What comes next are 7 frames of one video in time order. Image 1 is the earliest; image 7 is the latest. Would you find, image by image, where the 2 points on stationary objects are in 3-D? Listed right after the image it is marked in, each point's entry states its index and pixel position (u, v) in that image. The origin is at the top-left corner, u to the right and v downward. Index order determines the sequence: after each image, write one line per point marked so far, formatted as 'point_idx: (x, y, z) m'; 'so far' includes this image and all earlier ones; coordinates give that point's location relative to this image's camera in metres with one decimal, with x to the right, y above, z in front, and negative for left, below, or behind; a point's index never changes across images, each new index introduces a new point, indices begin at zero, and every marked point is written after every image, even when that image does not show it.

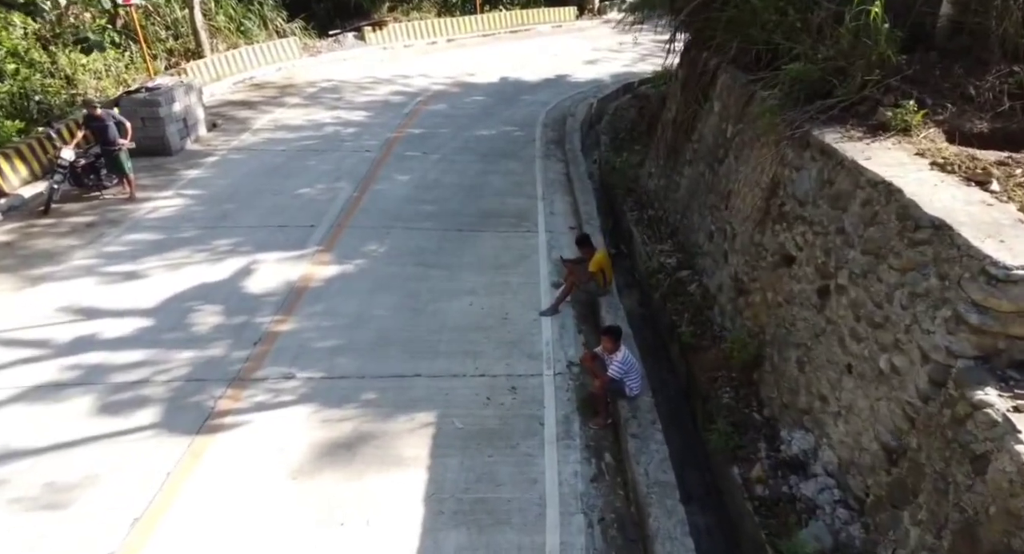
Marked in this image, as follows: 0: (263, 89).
0: (-5.4, +4.1, +13.9) m
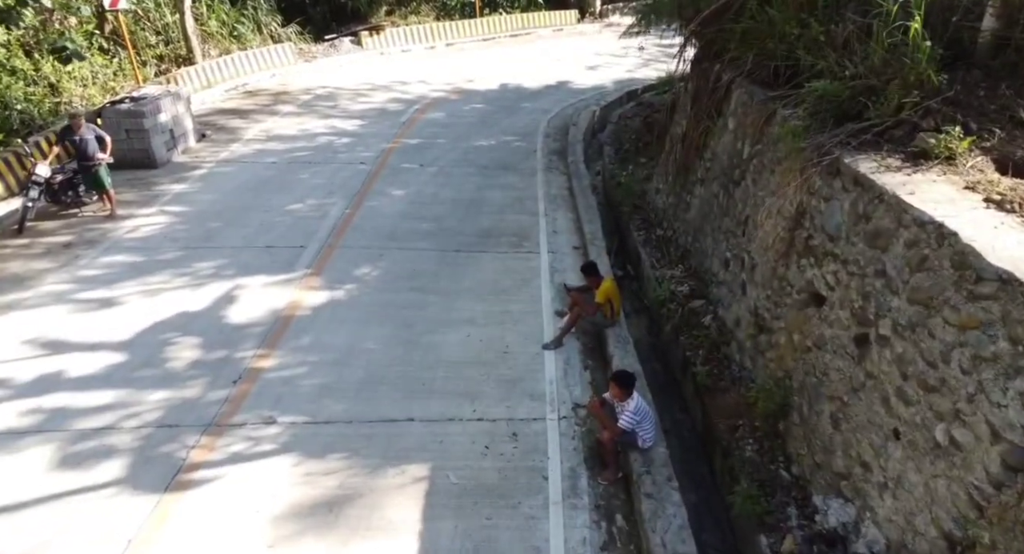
0: (-5.4, +3.8, +13.5) m
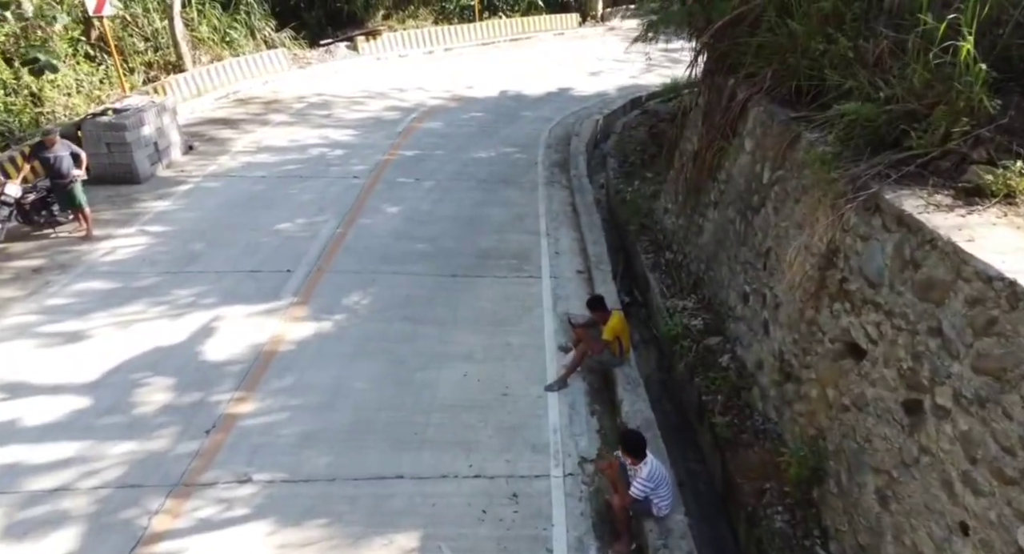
0: (-5.4, +3.5, +13.1) m
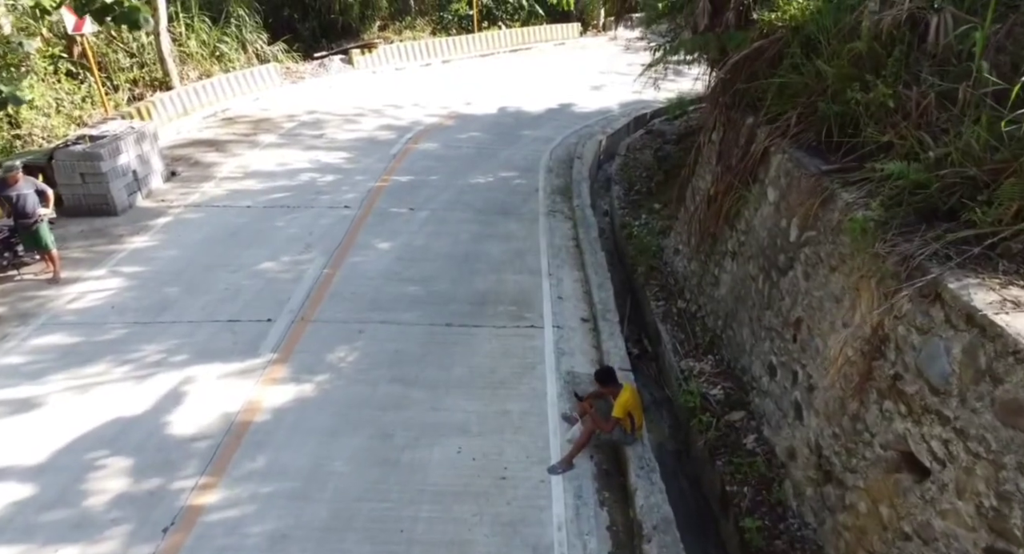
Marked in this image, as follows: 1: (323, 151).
0: (-5.5, +3.0, +12.6) m
1: (-3.4, +2.3, +11.5) m
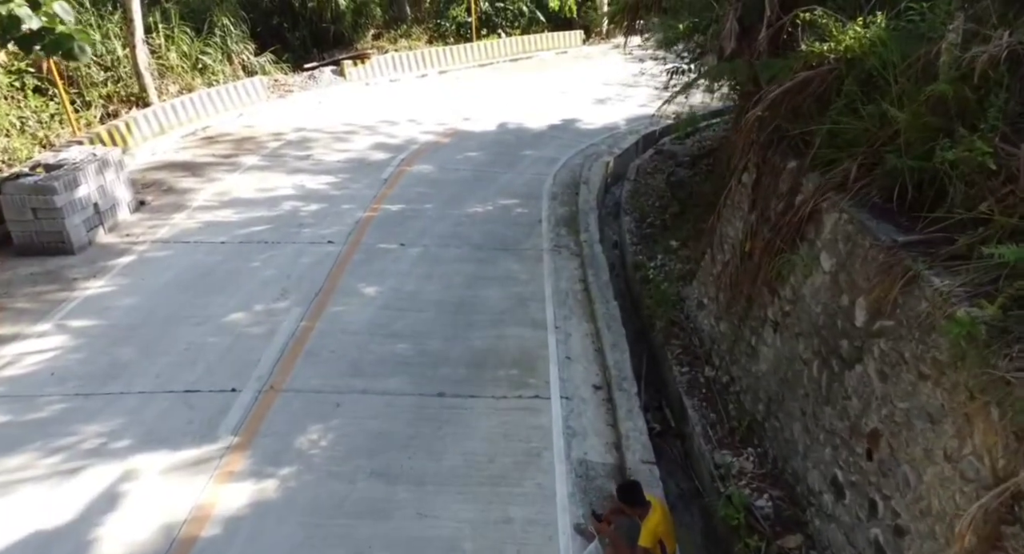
0: (-5.5, +2.4, +11.8) m
1: (-3.4, +1.7, +10.6) m
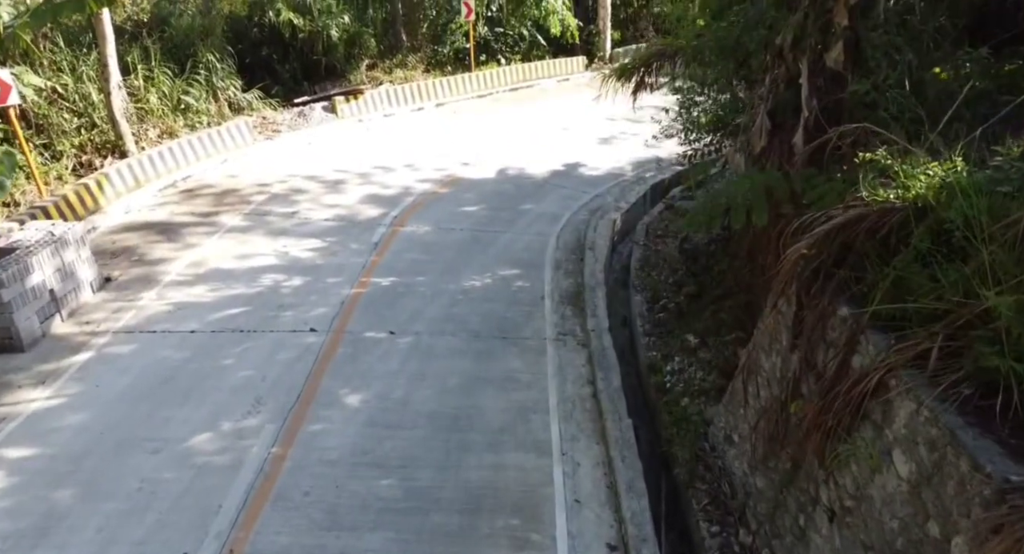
0: (-5.4, +1.3, +11.0) m
1: (-3.4, +0.6, +9.8) m
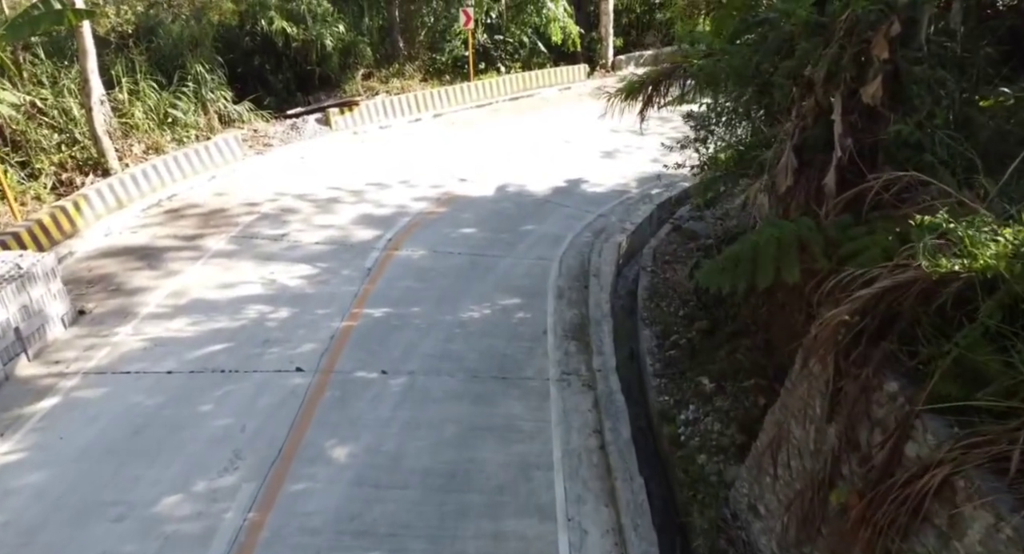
0: (-5.4, +0.9, +10.5) m
1: (-3.4, +0.2, +9.3) m
